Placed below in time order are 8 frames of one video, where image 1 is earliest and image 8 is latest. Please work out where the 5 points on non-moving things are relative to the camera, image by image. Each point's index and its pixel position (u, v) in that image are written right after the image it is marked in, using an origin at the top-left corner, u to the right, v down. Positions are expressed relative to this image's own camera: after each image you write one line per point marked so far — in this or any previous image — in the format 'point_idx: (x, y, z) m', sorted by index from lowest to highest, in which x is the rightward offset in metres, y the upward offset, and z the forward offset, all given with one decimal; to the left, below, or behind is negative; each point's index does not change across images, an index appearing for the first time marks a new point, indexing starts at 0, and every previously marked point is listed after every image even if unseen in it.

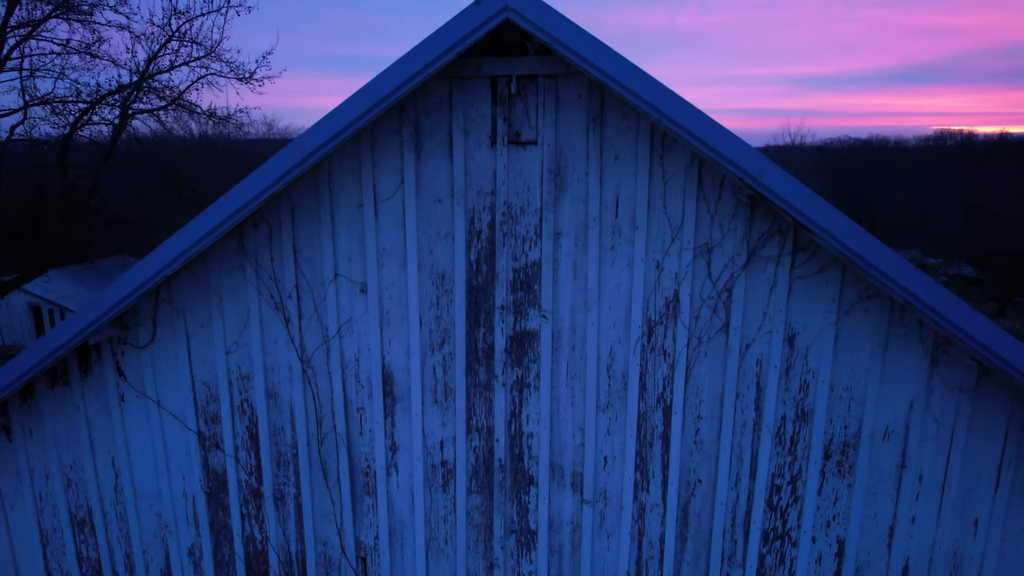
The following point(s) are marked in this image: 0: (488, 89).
0: (-0.1, +0.7, +2.3) m
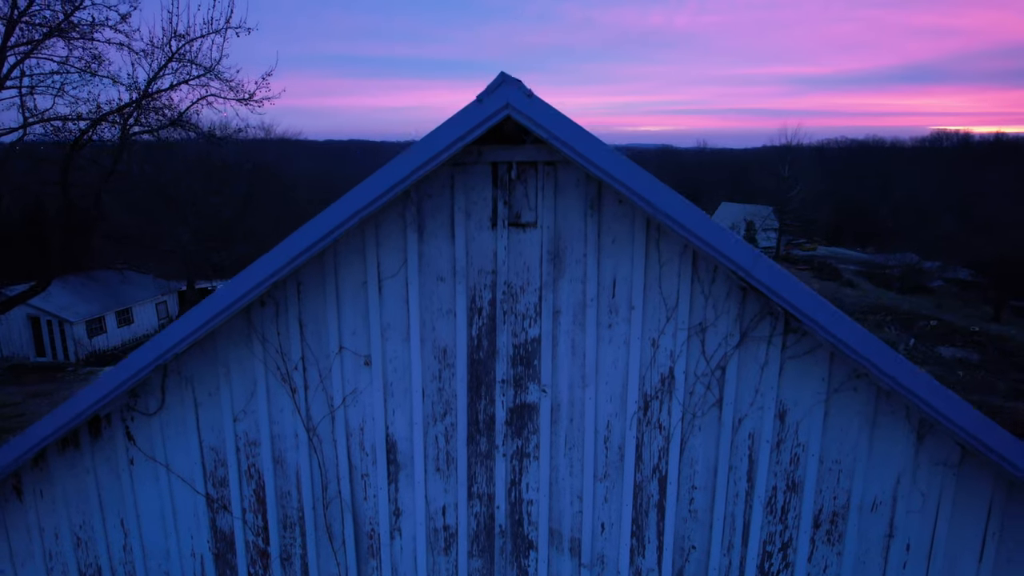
0: (-0.1, +0.4, +2.4) m
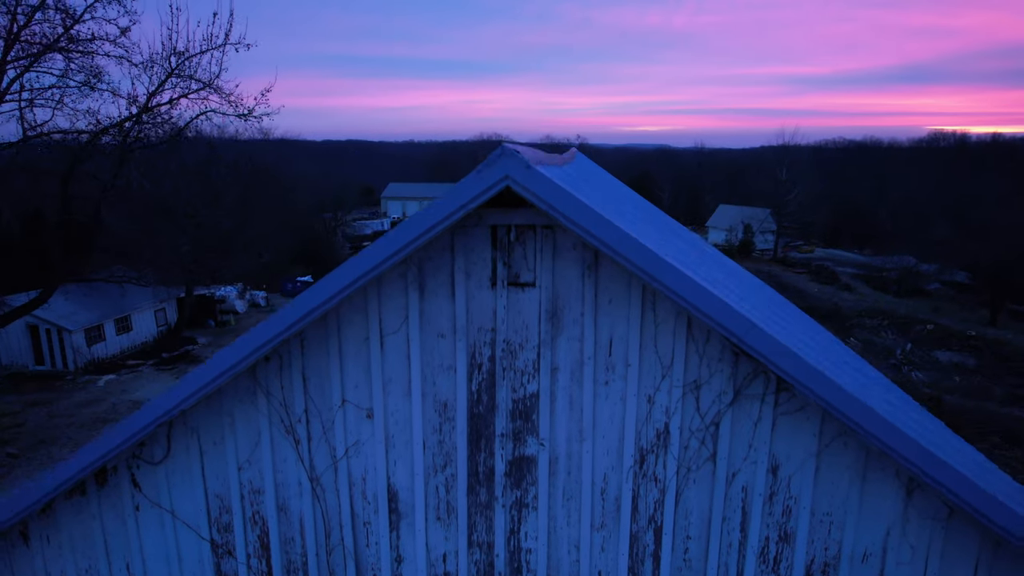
0: (-0.1, +0.2, +2.4) m
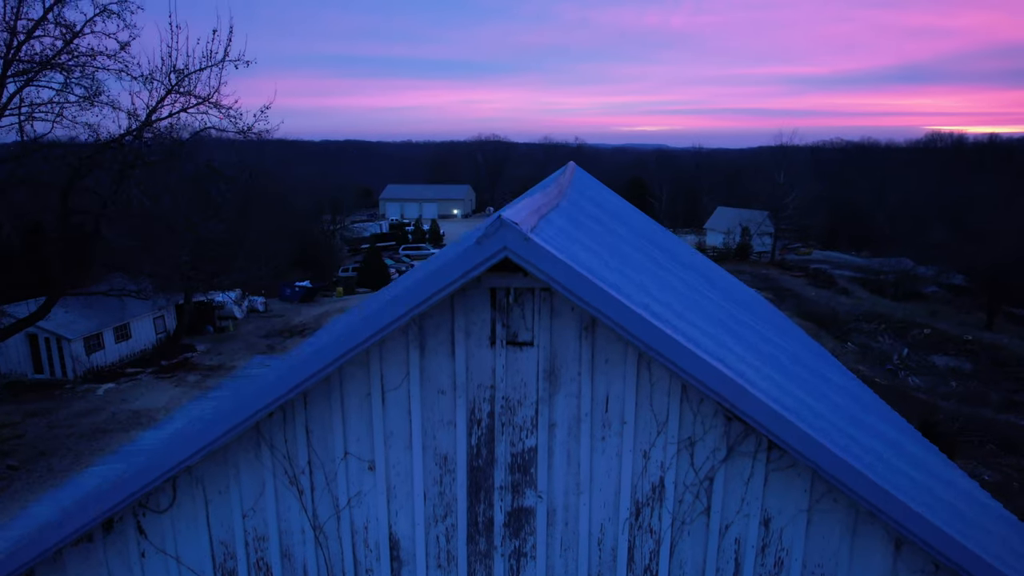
0: (-0.1, 0.0, +2.5) m
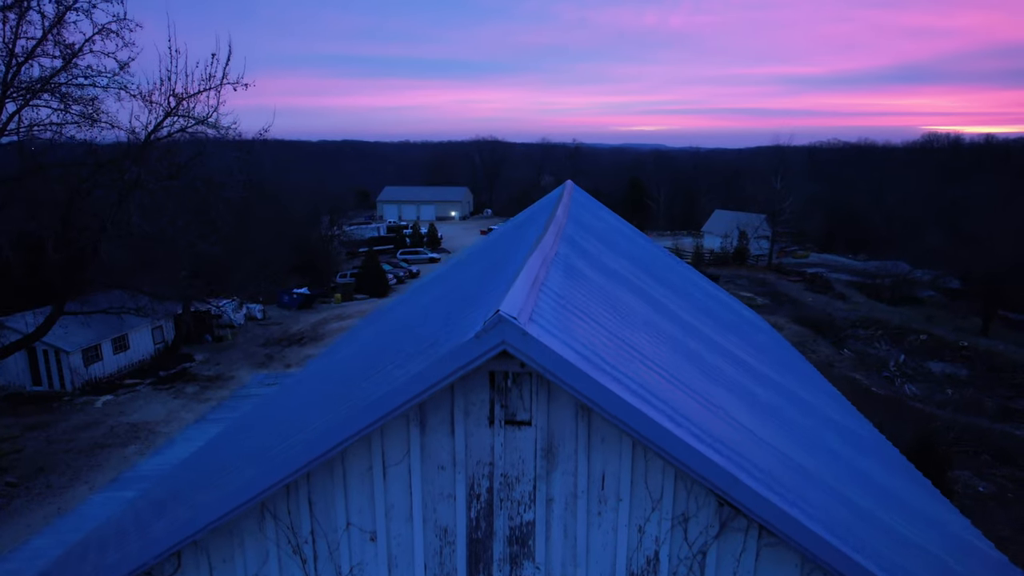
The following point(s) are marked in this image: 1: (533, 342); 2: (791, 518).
0: (-0.1, -0.4, +2.5) m
1: (+0.1, -0.2, +2.3) m
2: (+1.1, -0.9, +2.3) m
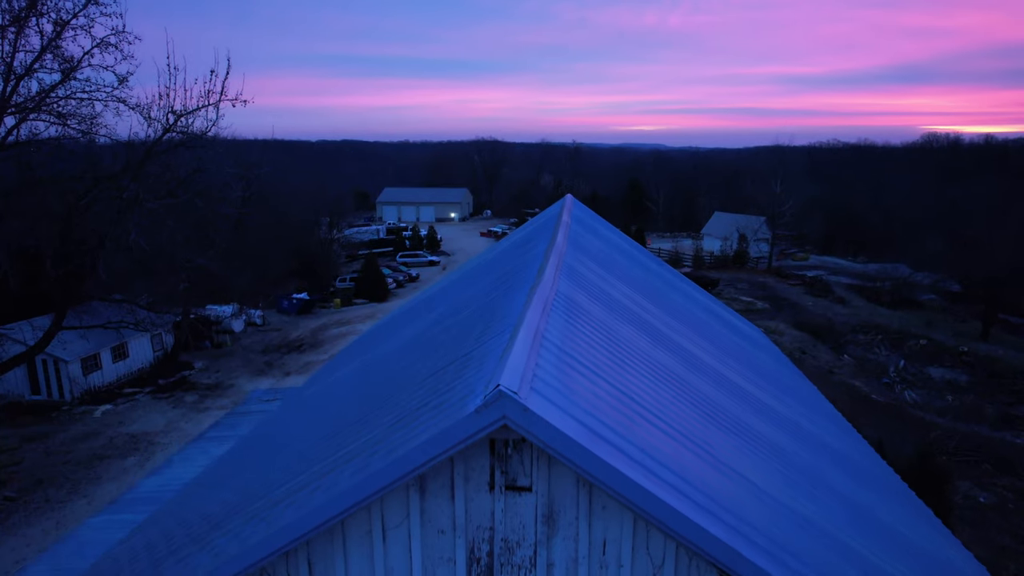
0: (-0.1, -0.6, +2.5) m
1: (+0.1, -0.5, +2.2) m
2: (+1.1, -1.2, +2.3) m
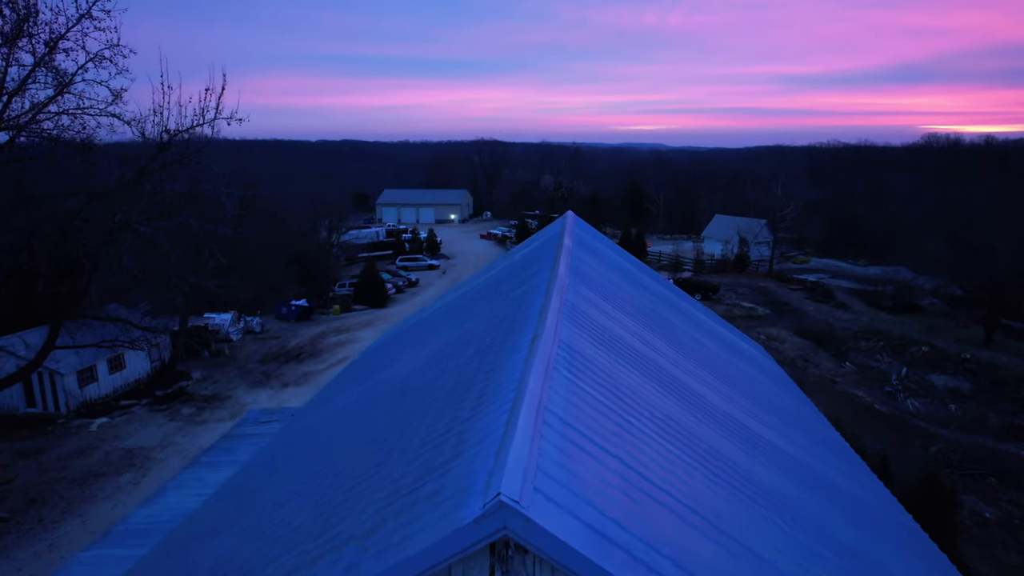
0: (-0.1, -1.0, +2.3) m
1: (+0.1, -0.8, +2.1) m
2: (+1.1, -1.5, +2.1) m
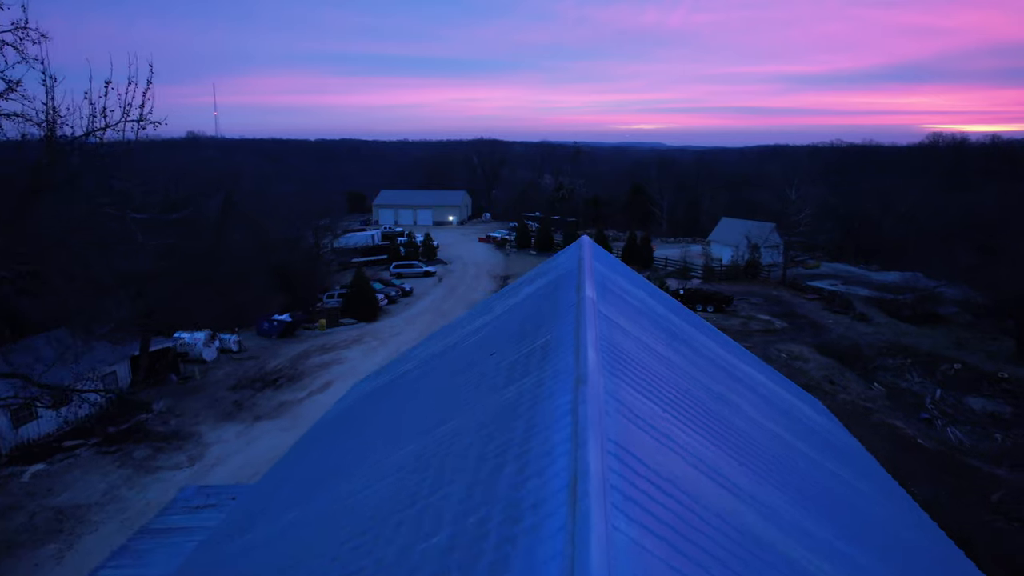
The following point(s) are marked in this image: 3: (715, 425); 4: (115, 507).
0: (-0.1, -1.6, +0.1) m
1: (+0.1, -1.5, -0.2) m
2: (+1.1, -2.2, -0.2) m
3: (+1.7, -1.1, +4.8) m
4: (-8.4, -4.6, +13.0) m
